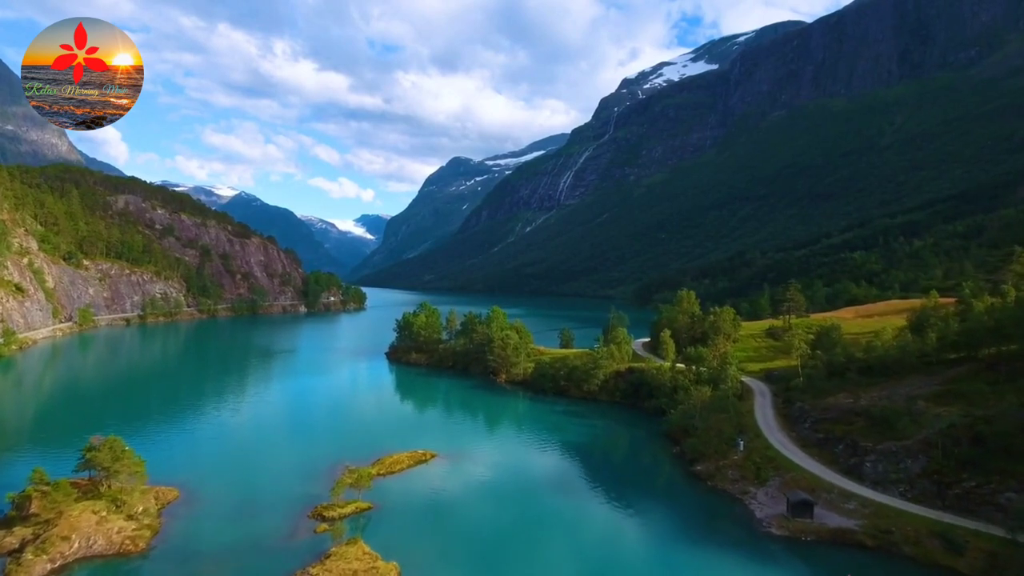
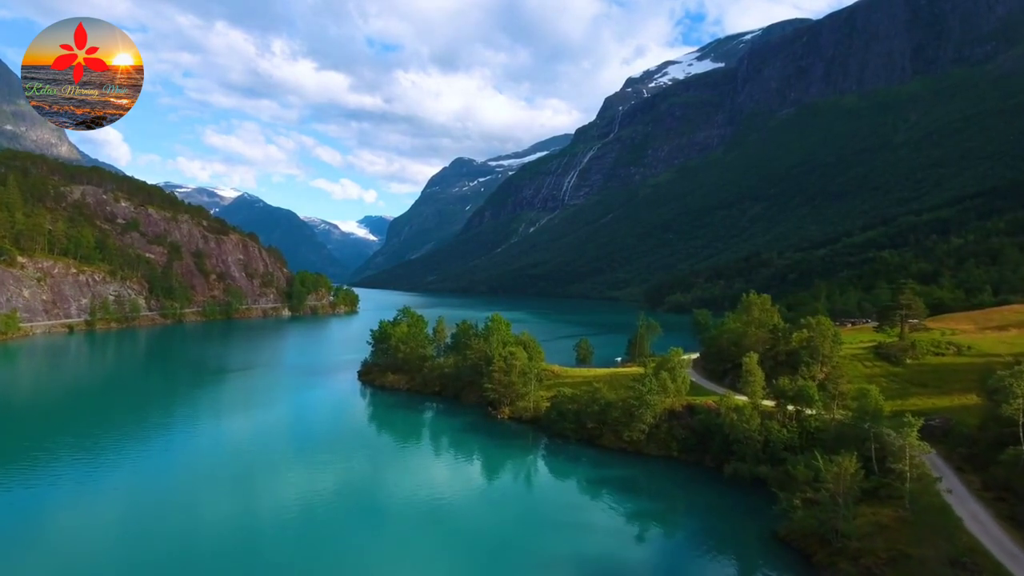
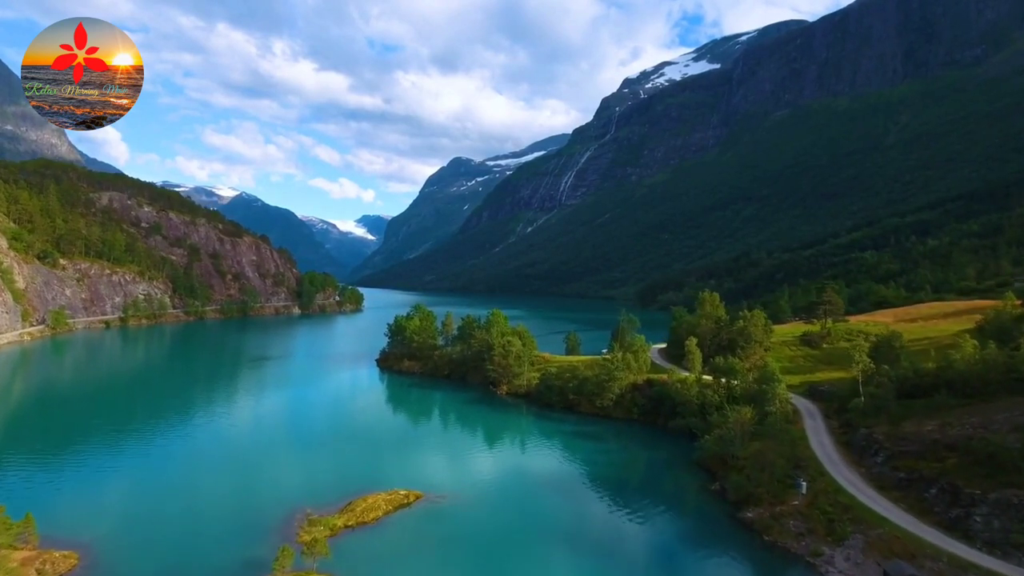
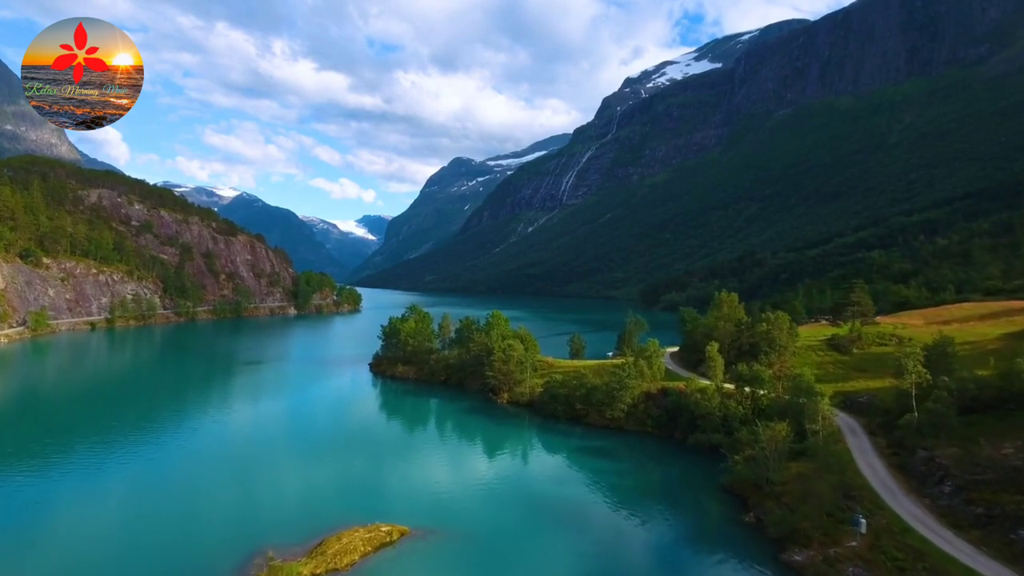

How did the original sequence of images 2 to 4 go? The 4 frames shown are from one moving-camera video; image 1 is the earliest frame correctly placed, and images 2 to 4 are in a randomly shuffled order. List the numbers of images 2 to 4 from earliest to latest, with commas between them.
3, 4, 2
